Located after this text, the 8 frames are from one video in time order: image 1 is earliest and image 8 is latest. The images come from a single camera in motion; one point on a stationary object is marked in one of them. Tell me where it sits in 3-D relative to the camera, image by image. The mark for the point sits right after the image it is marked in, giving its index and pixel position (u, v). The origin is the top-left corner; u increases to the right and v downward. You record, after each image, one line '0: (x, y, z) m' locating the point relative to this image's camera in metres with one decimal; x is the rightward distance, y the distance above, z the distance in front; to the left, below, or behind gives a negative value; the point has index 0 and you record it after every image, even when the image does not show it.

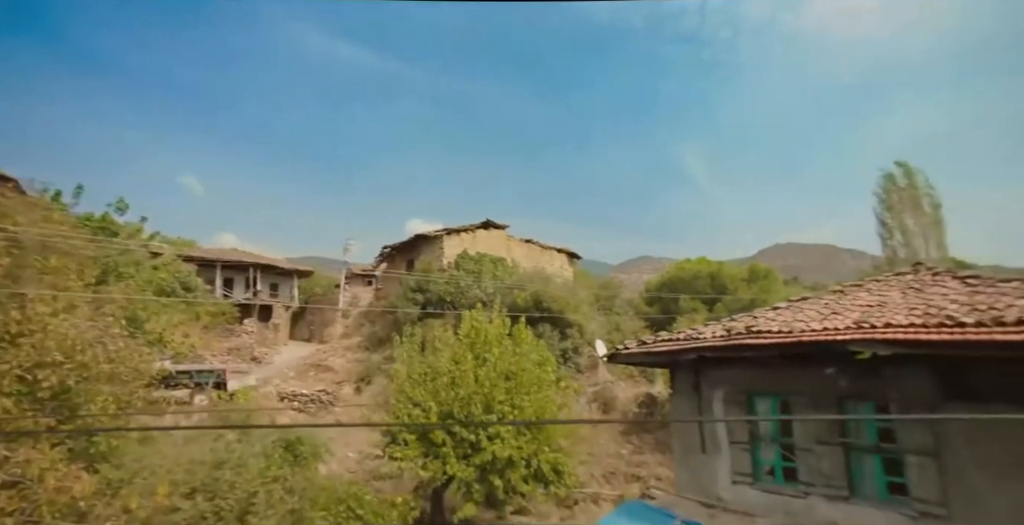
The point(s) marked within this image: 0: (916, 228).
0: (+13.0, +1.1, +17.0) m
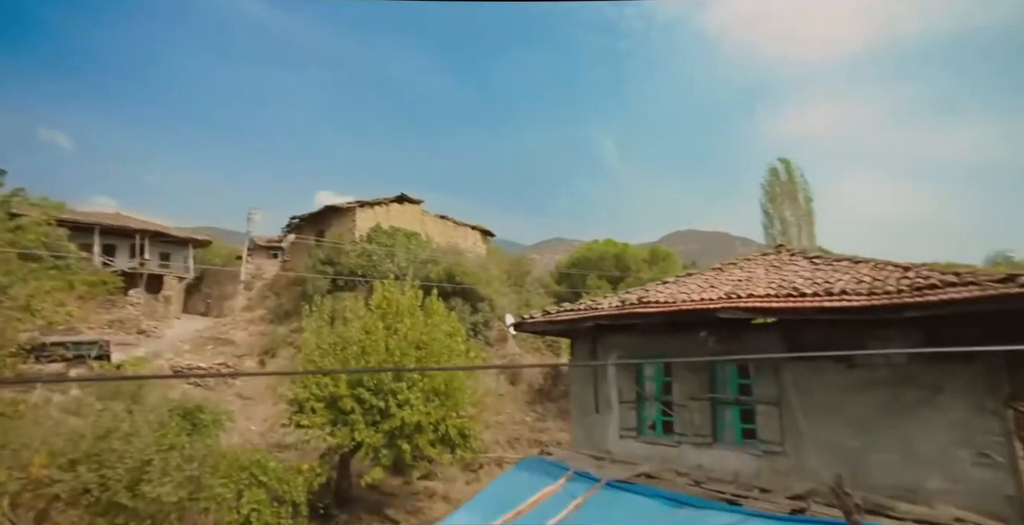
0: (+10.1, +1.6, +19.2) m
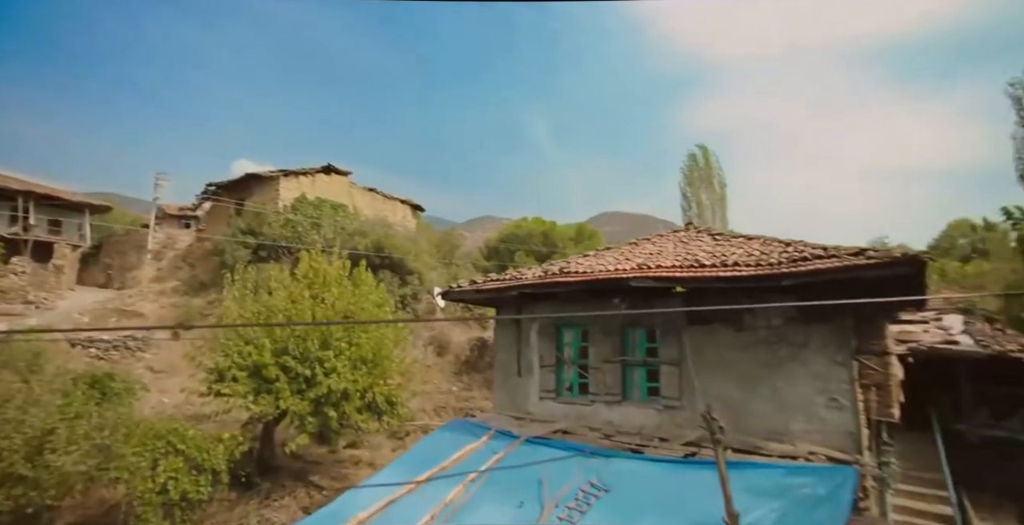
0: (+7.6, +2.3, +20.7) m
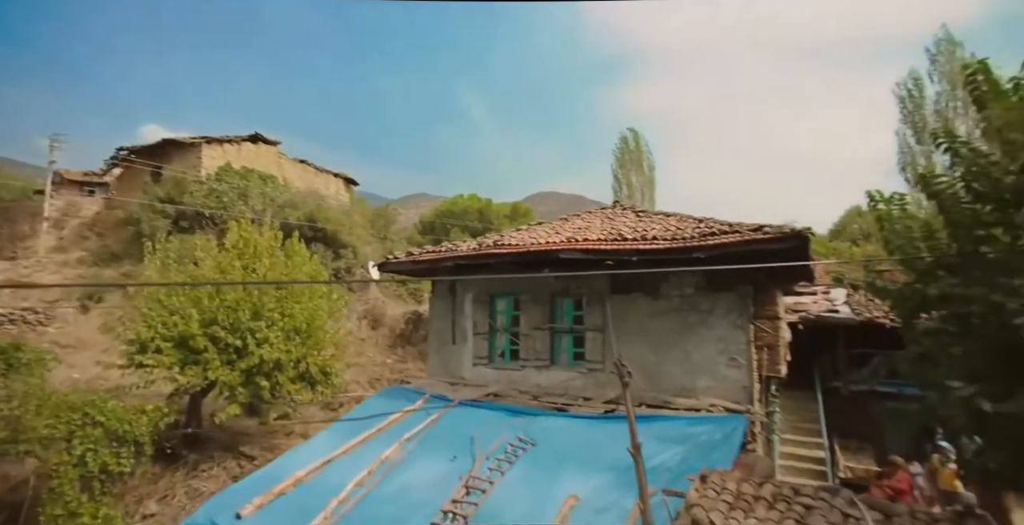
0: (+5.0, +3.2, +21.8) m
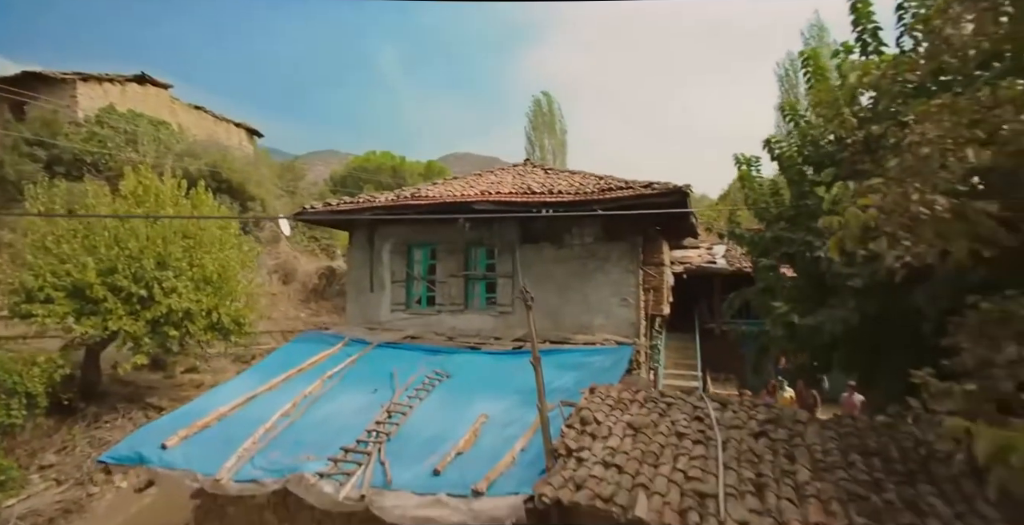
0: (+1.5, +4.9, +22.7) m
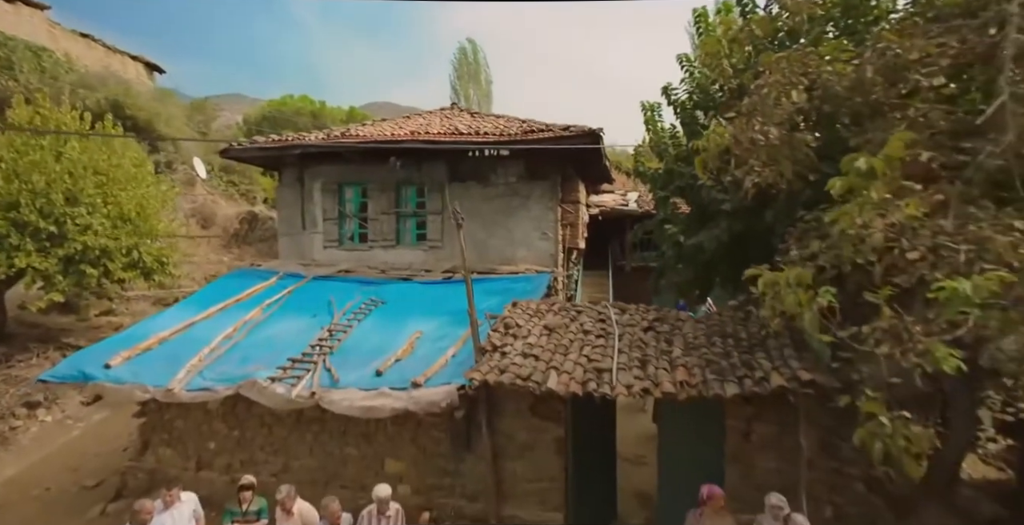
0: (-1.6, +7.3, +23.0) m
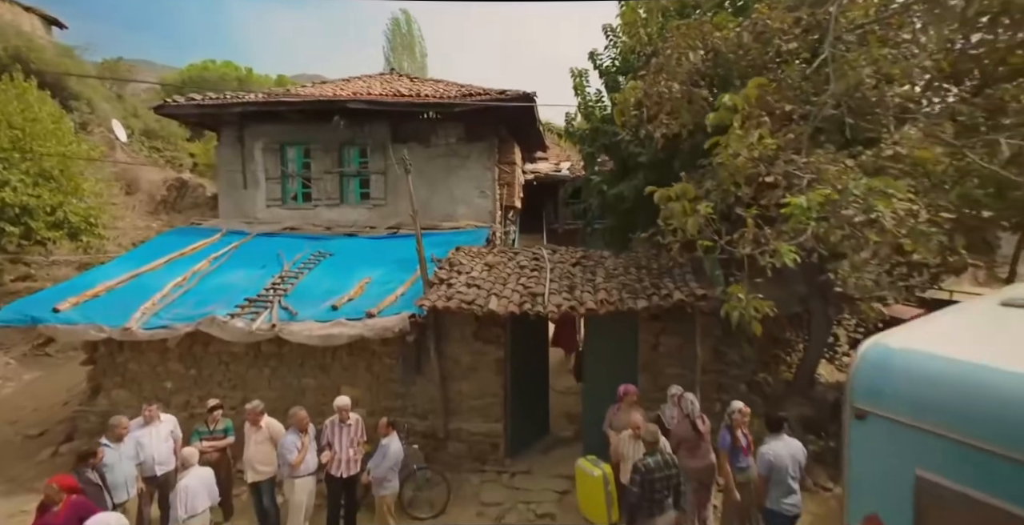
0: (-4.4, +8.7, +23.1) m
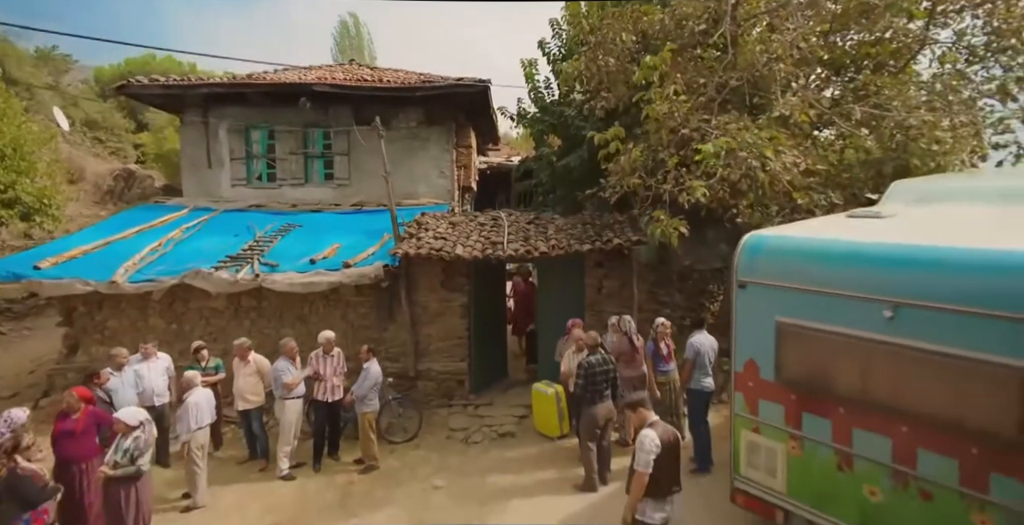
0: (-6.5, +9.0, +23.7) m
